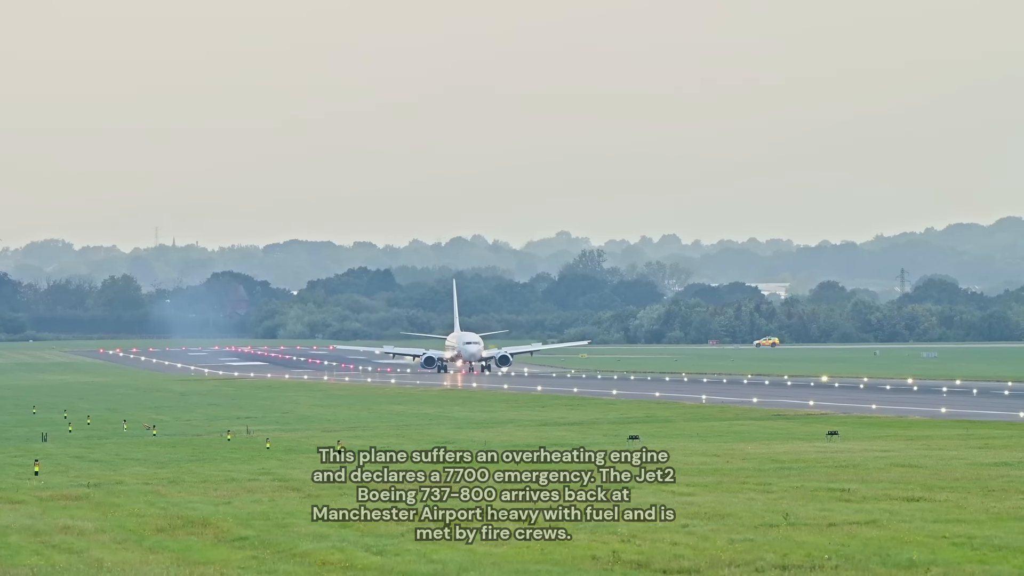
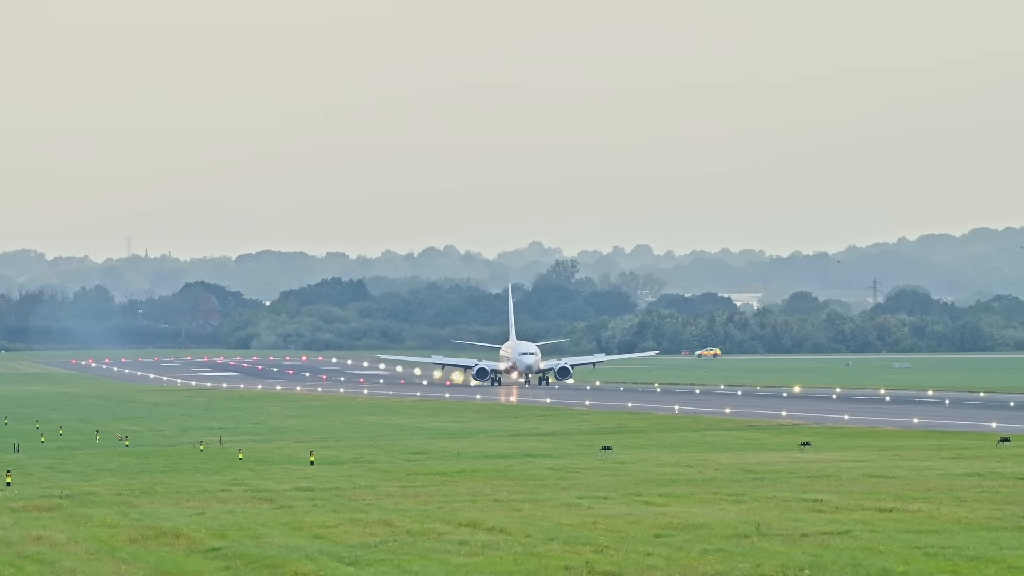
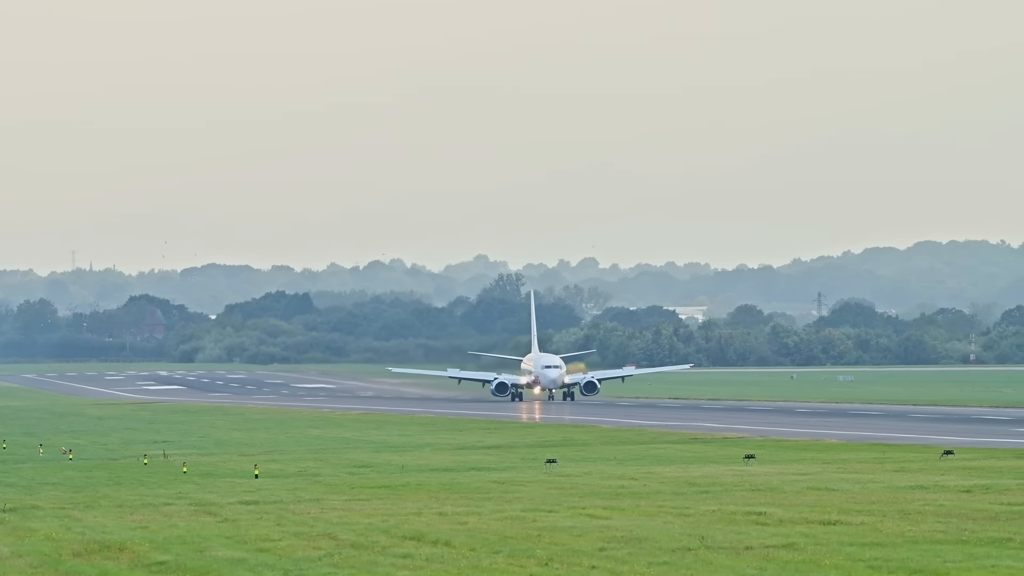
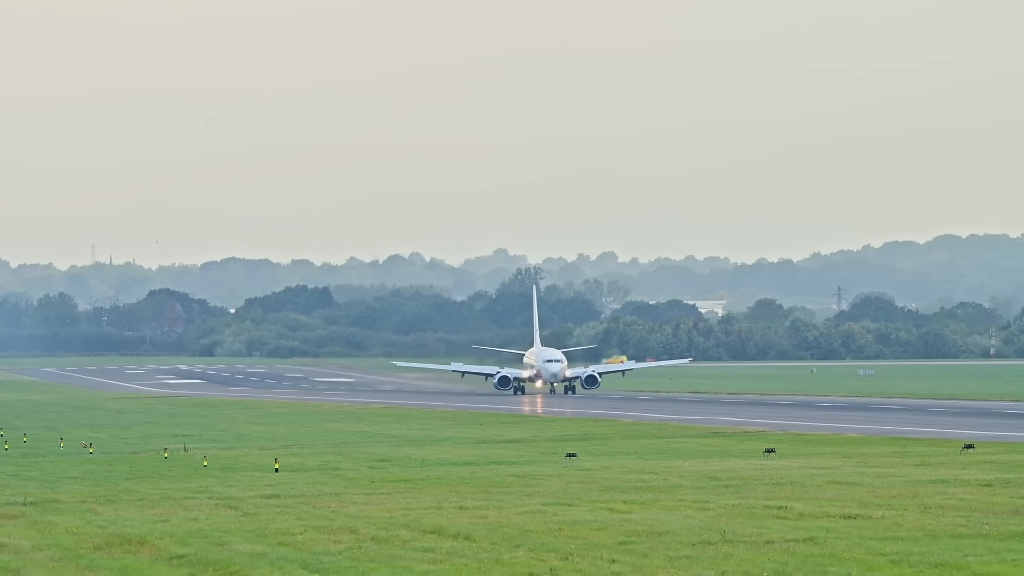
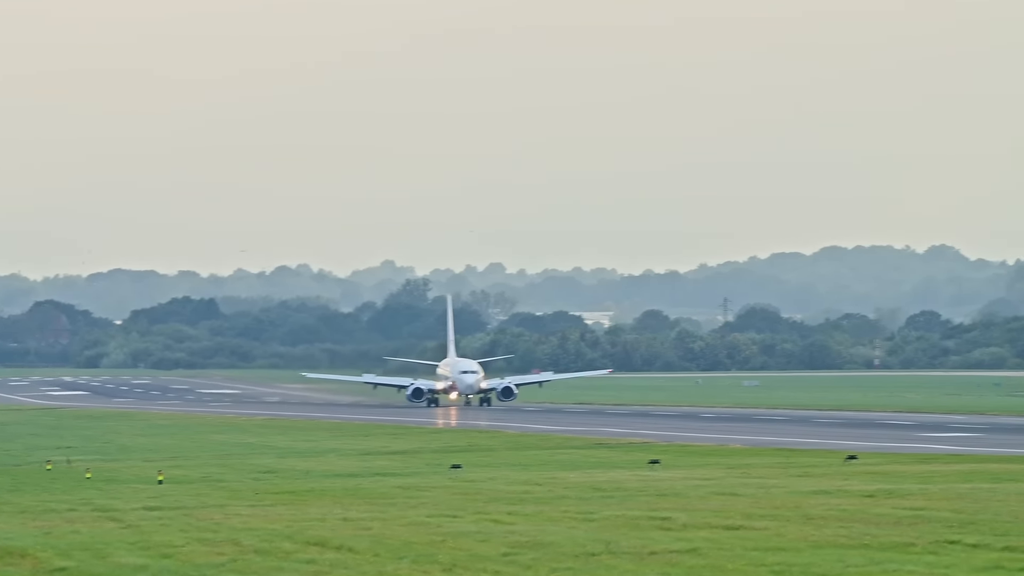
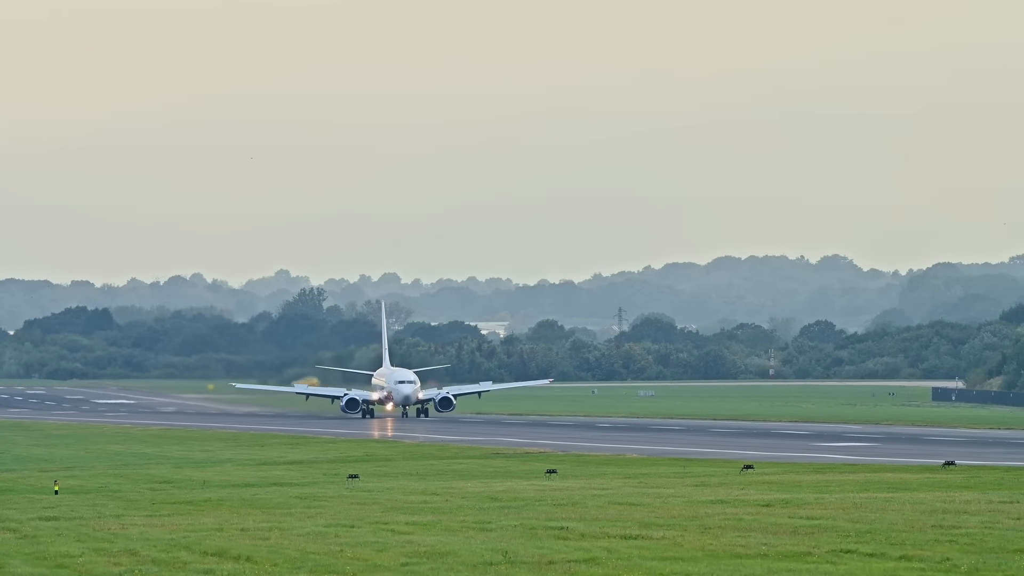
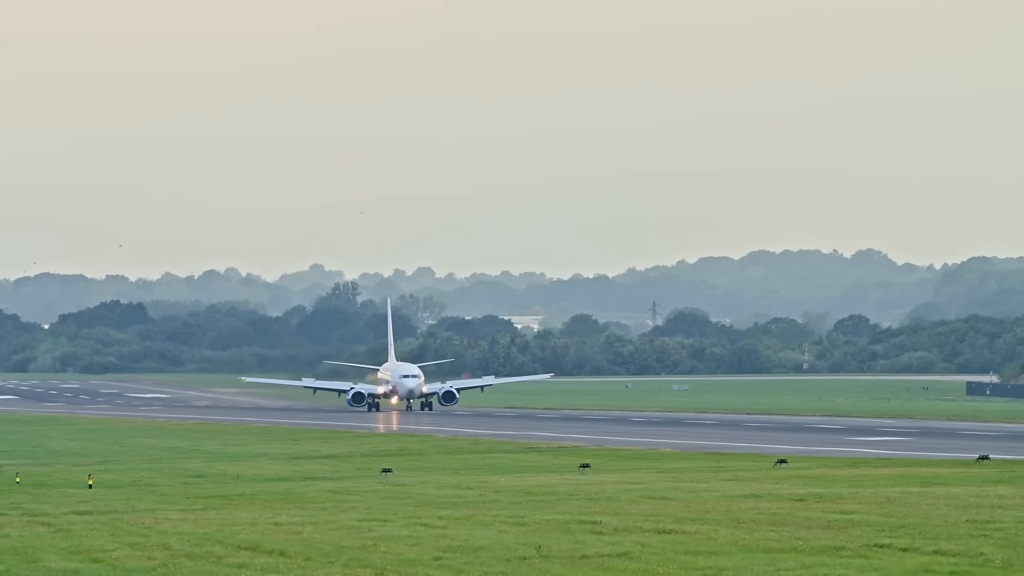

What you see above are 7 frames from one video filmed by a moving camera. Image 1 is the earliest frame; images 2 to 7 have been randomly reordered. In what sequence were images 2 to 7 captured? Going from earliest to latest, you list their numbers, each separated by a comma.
2, 4, 3, 5, 7, 6
